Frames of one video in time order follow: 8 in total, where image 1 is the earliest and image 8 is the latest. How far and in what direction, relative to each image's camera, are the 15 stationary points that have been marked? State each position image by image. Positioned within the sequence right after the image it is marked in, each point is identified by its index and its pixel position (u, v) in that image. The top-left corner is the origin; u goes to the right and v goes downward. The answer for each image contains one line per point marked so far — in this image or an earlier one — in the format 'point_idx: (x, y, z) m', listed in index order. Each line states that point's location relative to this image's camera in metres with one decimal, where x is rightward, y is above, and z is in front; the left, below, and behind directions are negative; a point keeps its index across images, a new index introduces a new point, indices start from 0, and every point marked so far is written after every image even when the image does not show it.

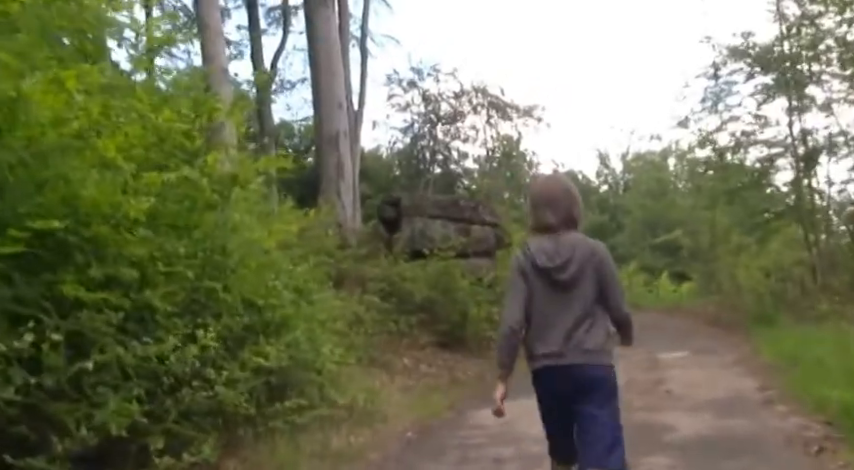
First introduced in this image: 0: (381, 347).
0: (-0.6, -1.5, +12.3) m
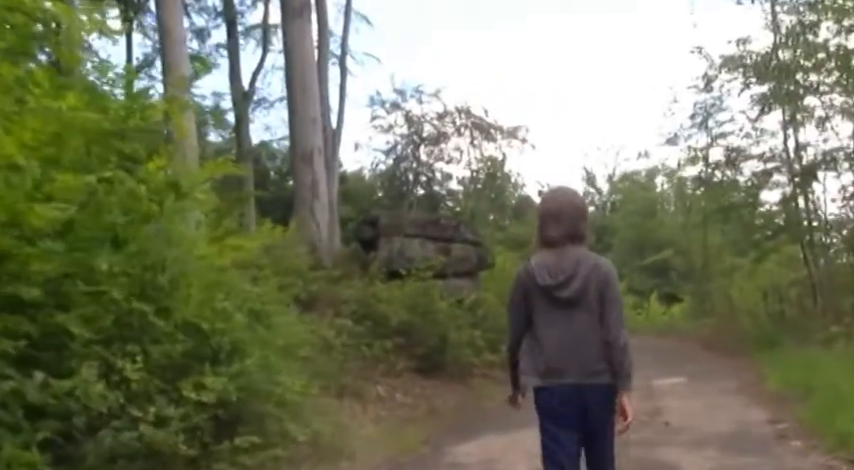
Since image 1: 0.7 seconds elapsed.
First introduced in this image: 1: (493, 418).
0: (-0.9, -1.8, +11.4) m
1: (+0.8, -2.3, +10.6) m
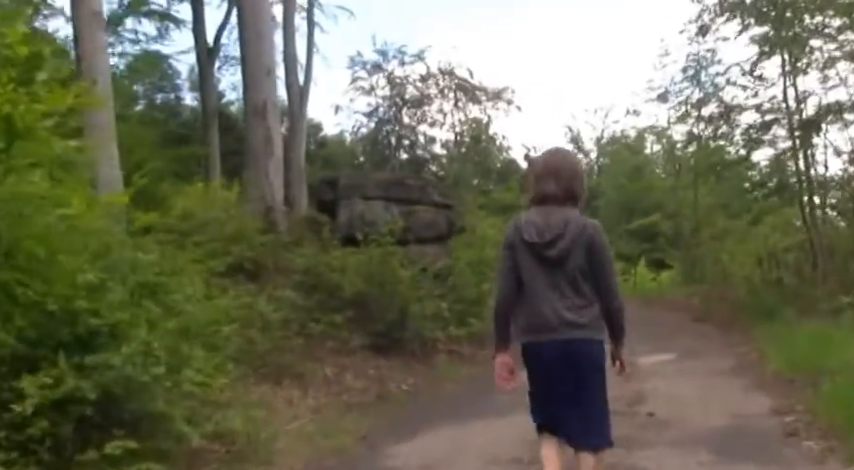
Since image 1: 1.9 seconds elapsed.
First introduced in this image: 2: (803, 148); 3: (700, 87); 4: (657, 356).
0: (-1.5, -1.3, +9.9) m
1: (+0.3, -1.8, +9.1) m
2: (+7.2, +1.7, +16.4) m
3: (+6.1, +3.3, +19.3) m
4: (+3.0, -1.6, +11.2) m
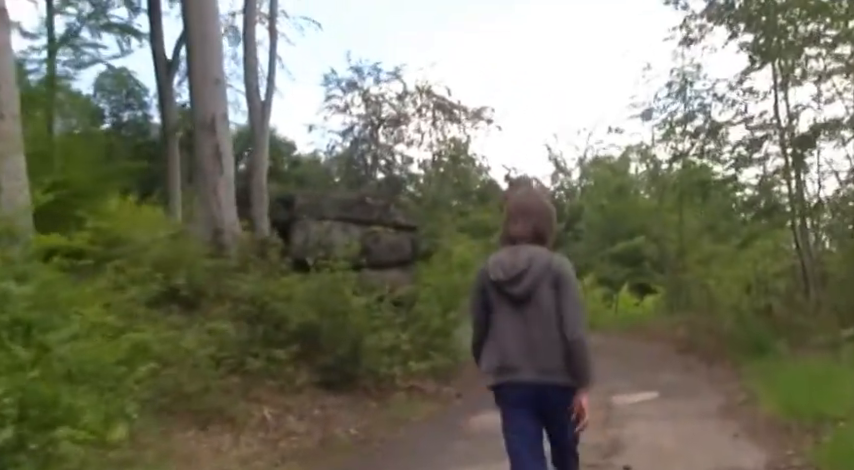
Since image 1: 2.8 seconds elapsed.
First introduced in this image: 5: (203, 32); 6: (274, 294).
0: (-2.0, -1.6, +8.7) m
1: (-0.2, -2.1, +8.0) m
2: (+6.6, +1.2, +15.4) m
3: (+5.5, +2.8, +18.4) m
4: (+2.5, -1.9, +10.1) m
5: (-3.7, +3.3, +14.3) m
6: (-1.9, -0.7, +10.5) m
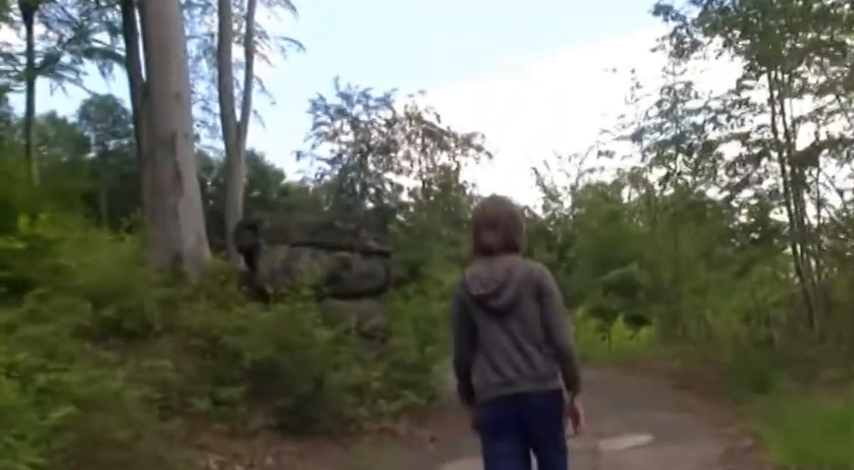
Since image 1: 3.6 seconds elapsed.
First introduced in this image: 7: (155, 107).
0: (-2.3, -1.8, +7.7) m
1: (-0.5, -2.3, +7.0) m
2: (+6.2, +0.8, +14.6) m
3: (+5.1, +2.3, +17.5) m
4: (+2.1, -2.1, +9.1) m
5: (-4.1, +2.9, +13.5) m
6: (-2.2, -1.0, +9.5) m
7: (-4.2, +2.0, +13.5) m
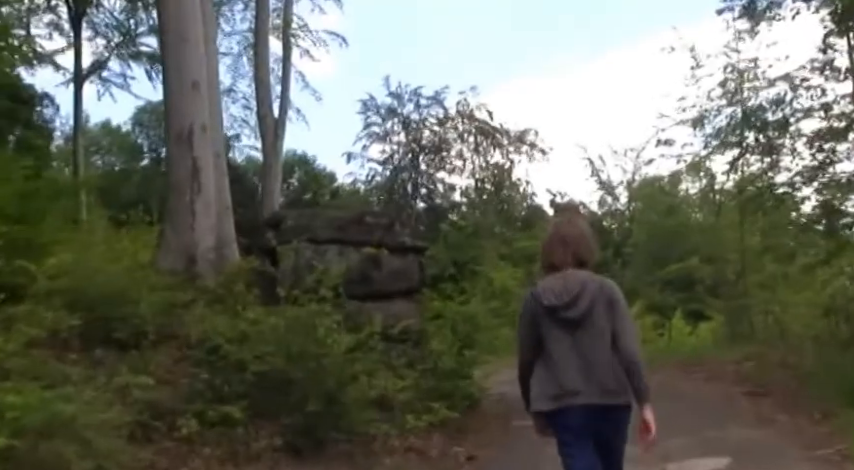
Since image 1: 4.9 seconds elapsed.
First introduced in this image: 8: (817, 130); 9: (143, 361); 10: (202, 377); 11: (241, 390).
0: (-2.1, -1.7, +6.6) m
1: (-0.3, -2.2, +5.8) m
2: (+6.8, +1.0, +12.9) m
3: (+5.8, +2.5, +15.9) m
4: (+2.4, -2.0, +7.7) m
5: (-3.6, +2.9, +12.5) m
6: (-1.9, -1.0, +8.4) m
7: (-3.7, +2.0, +12.5) m
8: (+6.2, +1.6, +13.8) m
9: (-2.7, -1.2, +8.2) m
10: (-2.1, -1.3, +8.0) m
11: (-1.7, -1.4, +7.9) m
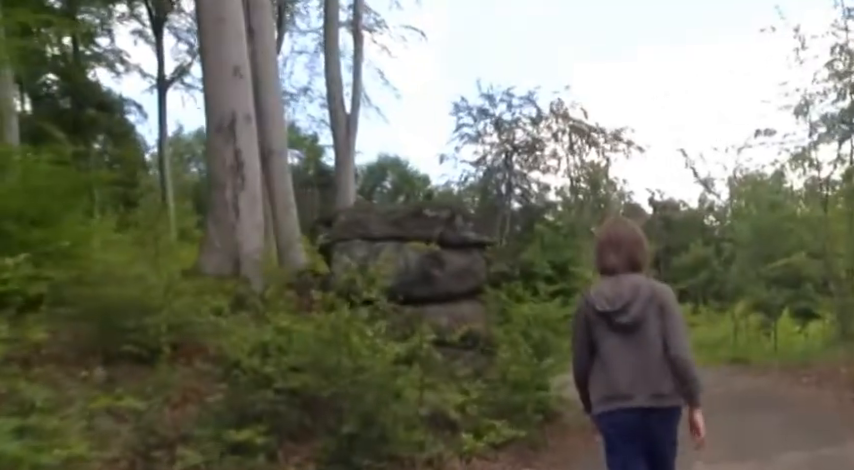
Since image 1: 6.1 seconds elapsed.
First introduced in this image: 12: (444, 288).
0: (-1.8, -1.7, +5.6) m
1: (-0.1, -2.1, +4.6) m
2: (+7.7, +1.2, +10.9) m
3: (+7.0, +2.6, +14.0) m
4: (+2.8, -1.9, +6.2) m
5: (-2.7, +2.9, +11.6) m
6: (-1.4, -0.9, +7.4) m
7: (-2.8, +2.0, +11.6) m
8: (+7.2, +1.8, +11.8) m
9: (-2.2, -1.2, +7.2) m
10: (-1.6, -1.3, +7.0) m
11: (-1.3, -1.4, +6.8) m
12: (+0.2, -0.6, +10.3) m
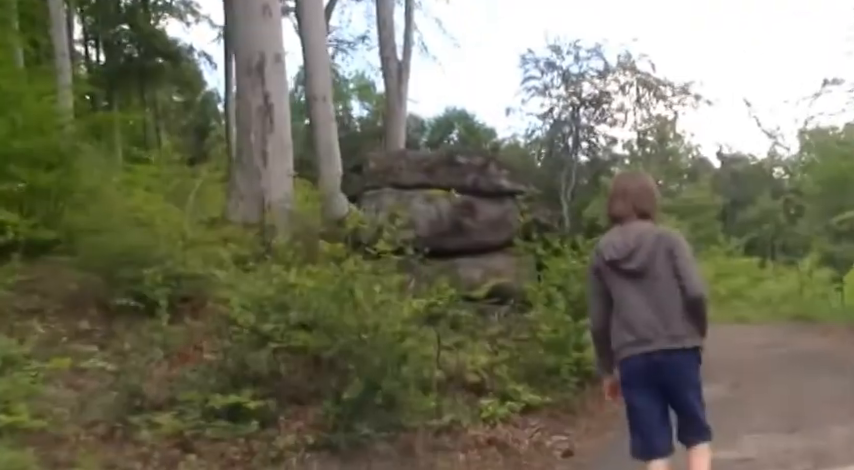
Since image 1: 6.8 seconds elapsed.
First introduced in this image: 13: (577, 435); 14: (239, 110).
0: (-1.8, -1.4, +5.1) m
1: (-0.2, -1.9, +4.0) m
2: (+8.1, +1.7, +9.6) m
3: (+7.6, +3.4, +12.6) m
4: (+2.8, -1.6, +5.4) m
5: (-2.3, +3.6, +10.9) m
6: (-1.3, -0.5, +6.8) m
7: (-2.4, +2.7, +11.0) m
8: (+7.6, +2.4, +10.5) m
9: (-2.1, -0.7, +6.7) m
10: (-1.5, -0.9, +6.5) m
11: (-1.2, -1.0, +6.3) m
12: (+0.5, -0.1, +9.6) m
13: (+1.3, -1.8, +7.6) m
14: (-2.4, +1.5, +11.1) m
